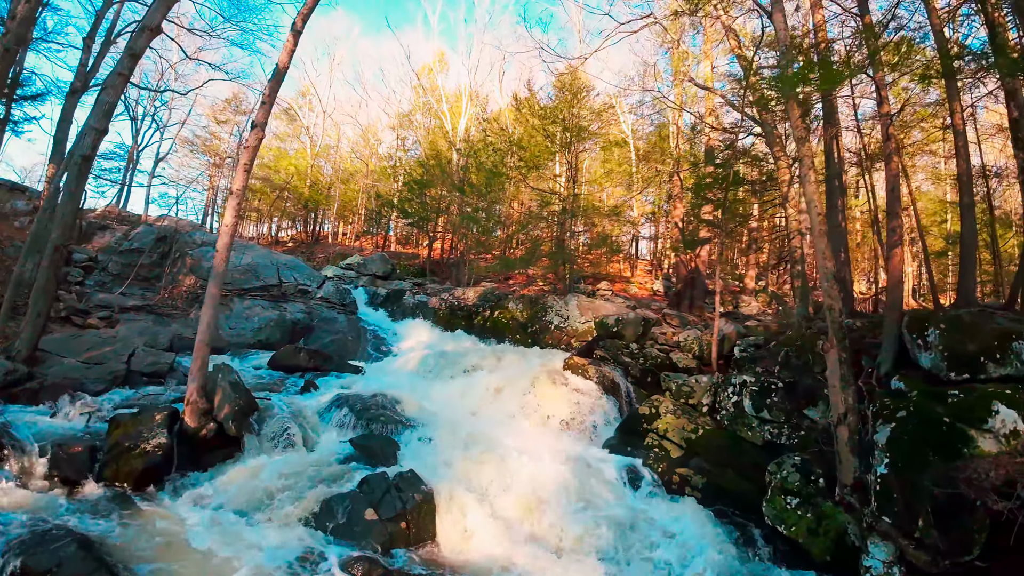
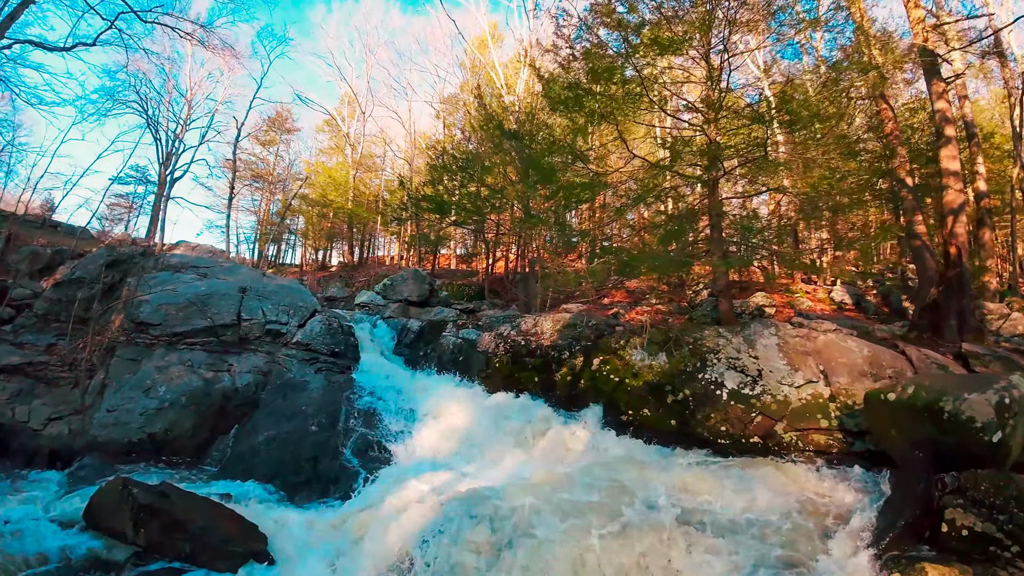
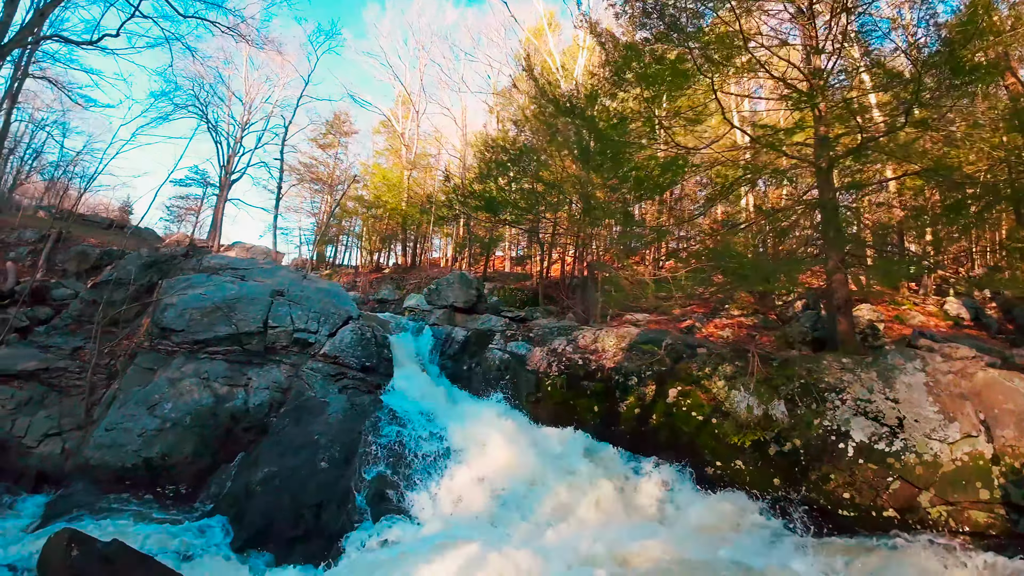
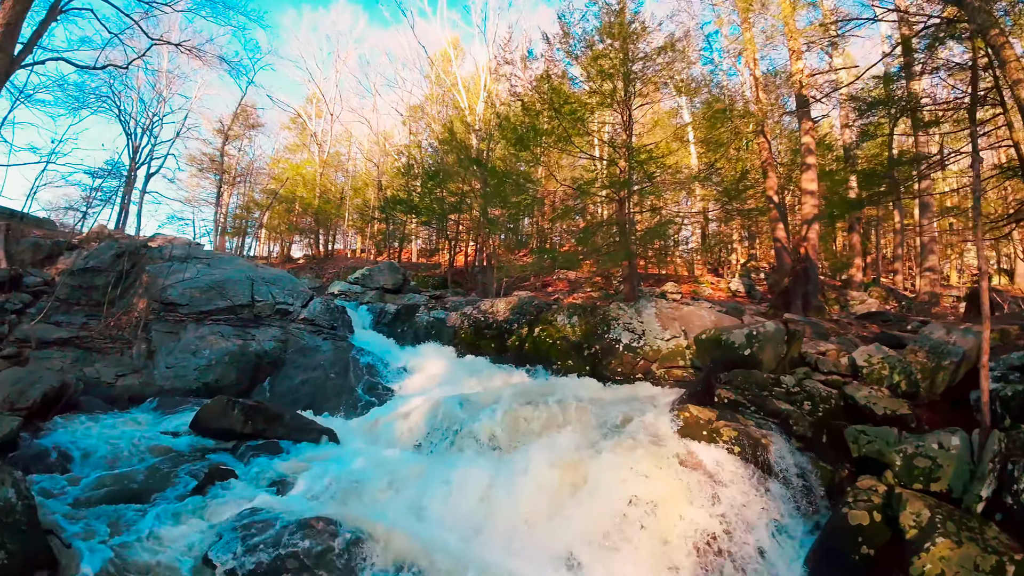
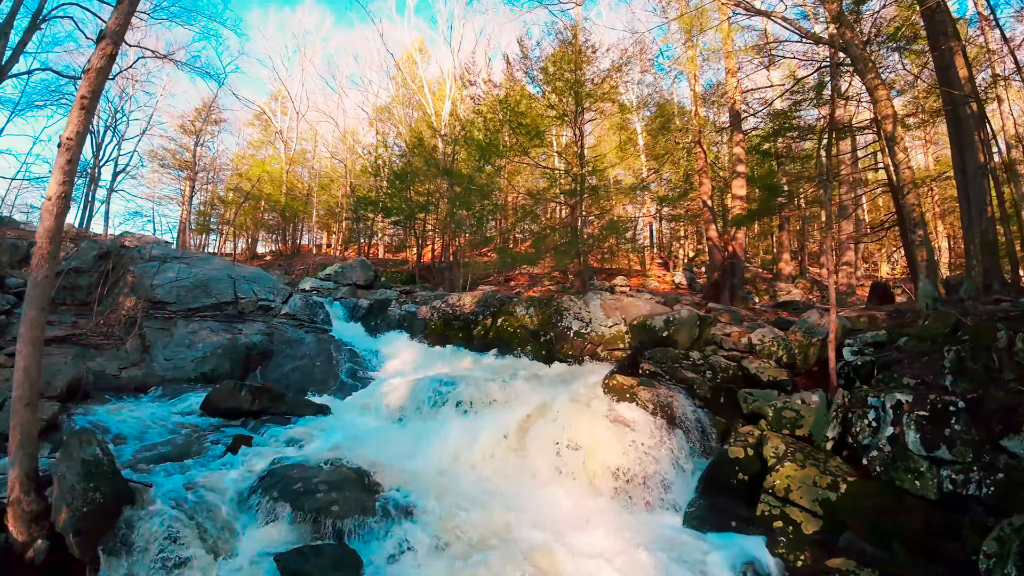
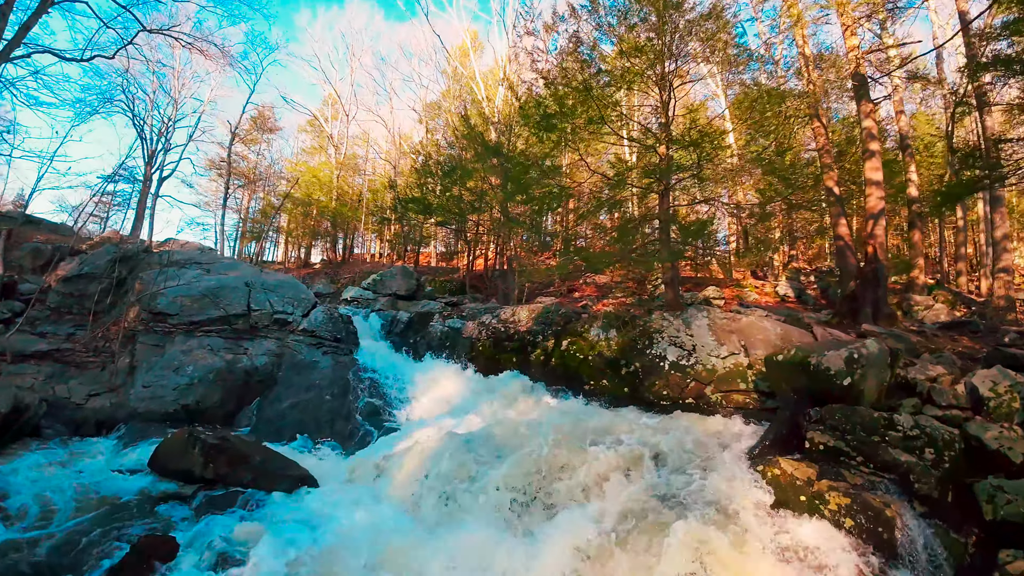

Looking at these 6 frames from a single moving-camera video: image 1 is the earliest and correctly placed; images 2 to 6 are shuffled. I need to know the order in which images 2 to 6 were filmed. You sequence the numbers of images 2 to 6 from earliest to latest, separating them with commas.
5, 4, 6, 2, 3
